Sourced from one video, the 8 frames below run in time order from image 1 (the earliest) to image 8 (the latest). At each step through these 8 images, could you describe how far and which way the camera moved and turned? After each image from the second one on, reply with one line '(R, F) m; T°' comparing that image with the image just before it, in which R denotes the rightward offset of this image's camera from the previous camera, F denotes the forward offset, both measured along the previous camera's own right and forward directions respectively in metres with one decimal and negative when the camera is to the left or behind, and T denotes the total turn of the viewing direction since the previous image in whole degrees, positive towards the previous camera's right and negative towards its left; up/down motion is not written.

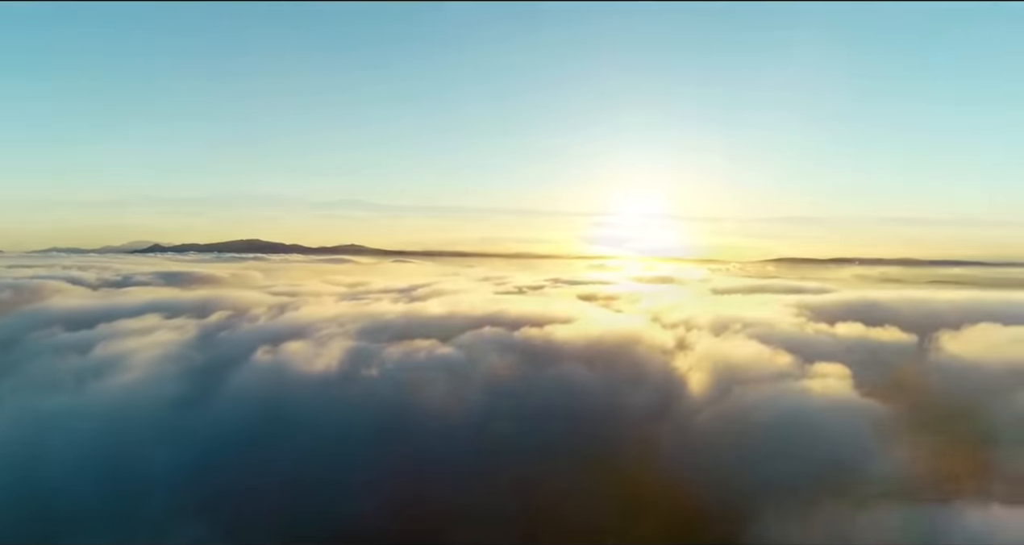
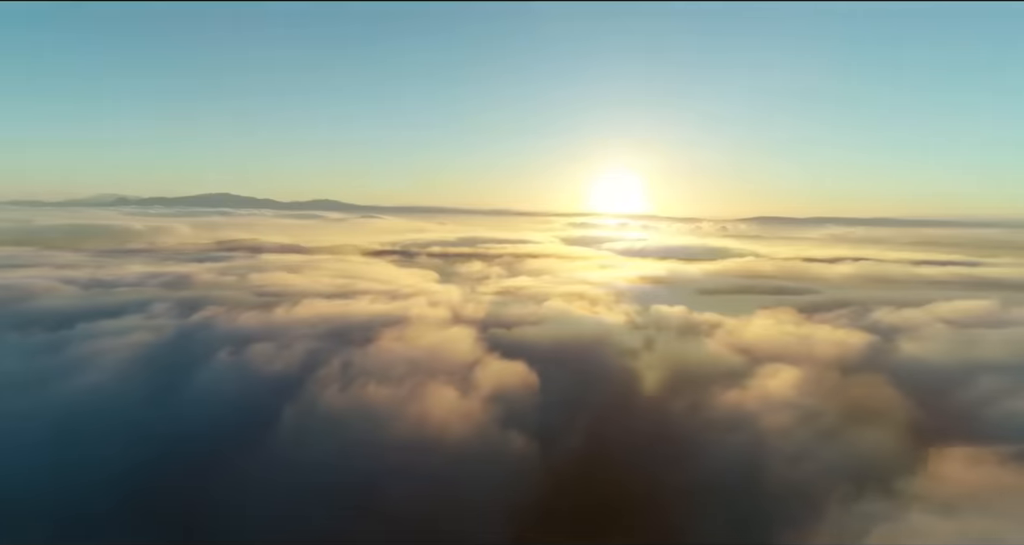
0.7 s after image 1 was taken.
(-0.3, +0.1) m; +2°
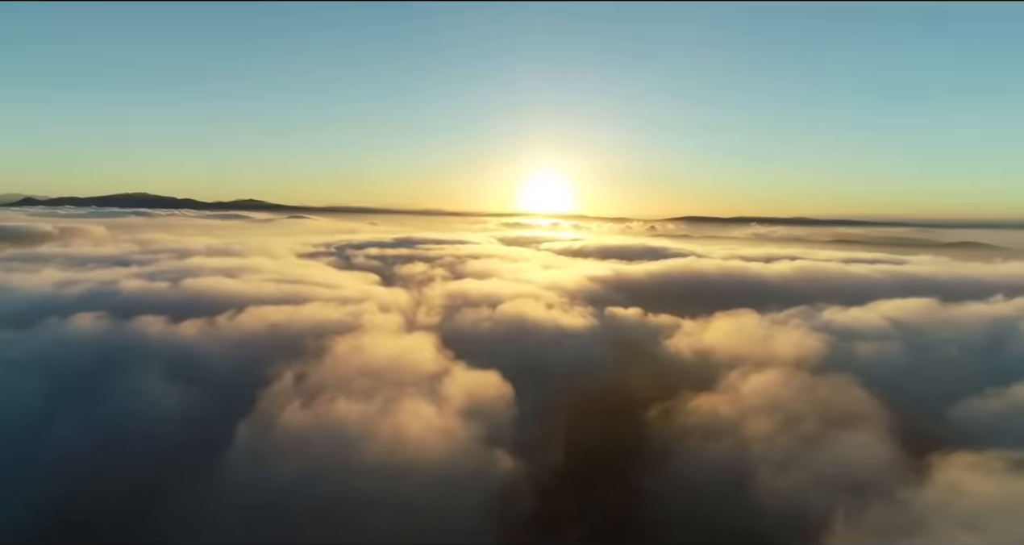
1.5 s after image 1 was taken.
(-1.6, +1.7) m; +5°
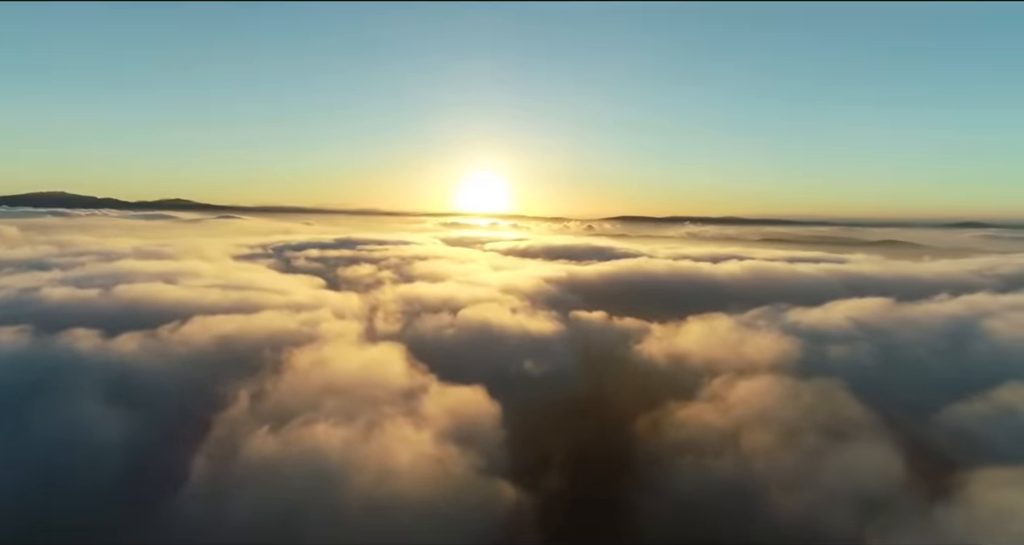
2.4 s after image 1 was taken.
(-1.8, +2.3) m; +5°
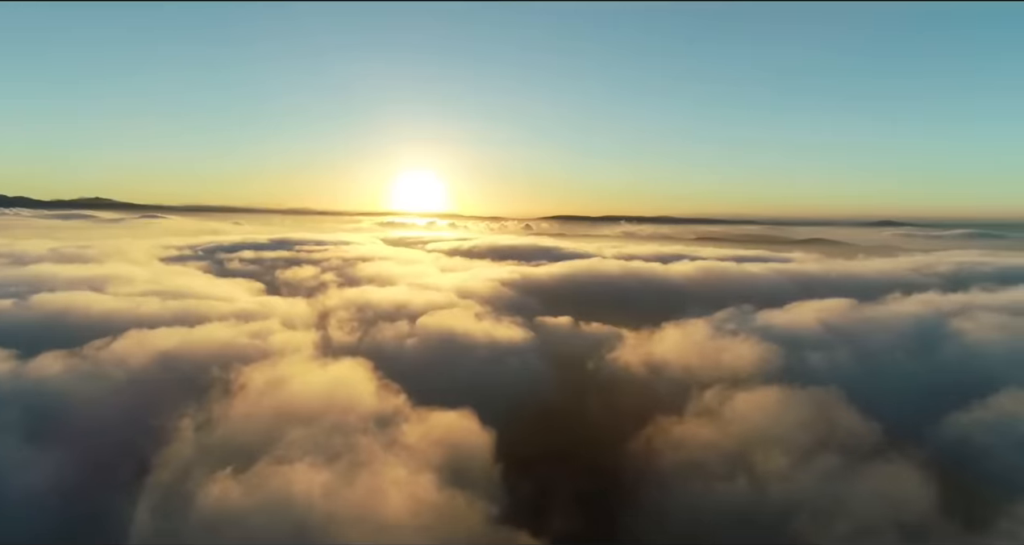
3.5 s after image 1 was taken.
(-1.8, +3.0) m; +5°
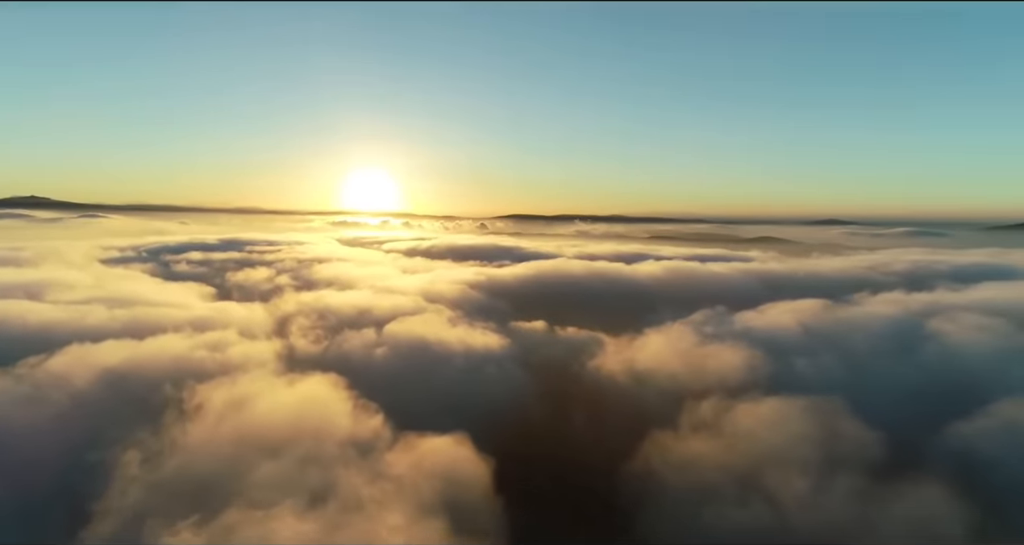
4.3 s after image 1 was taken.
(-1.3, +2.4) m; +4°
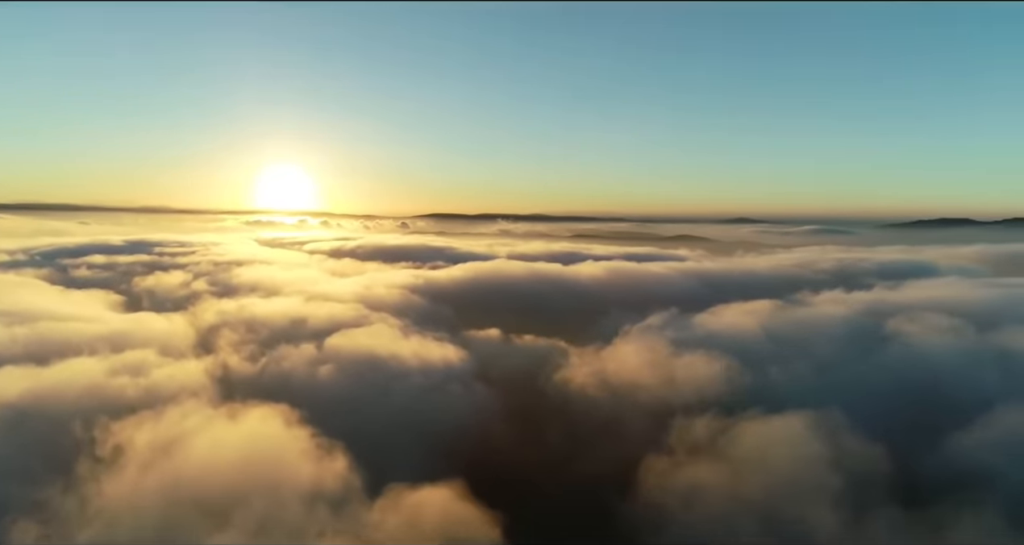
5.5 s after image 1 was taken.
(-2.0, +3.6) m; +6°
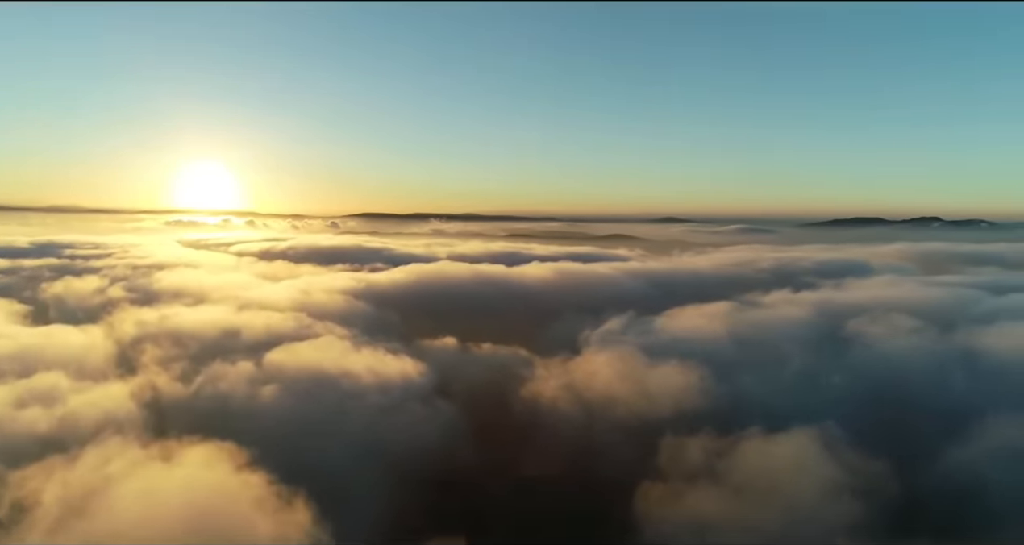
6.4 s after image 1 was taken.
(-1.5, +3.0) m; +5°
